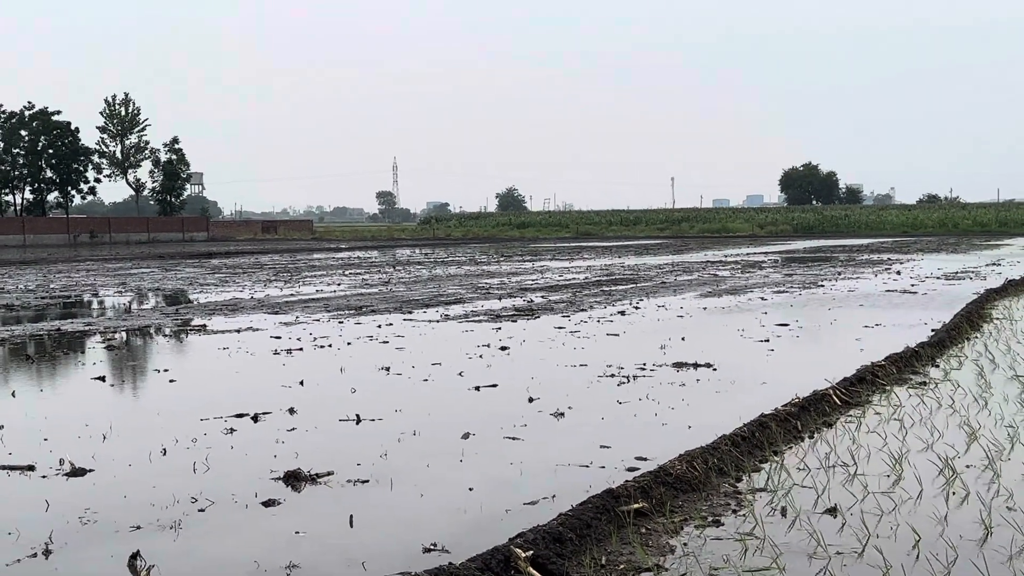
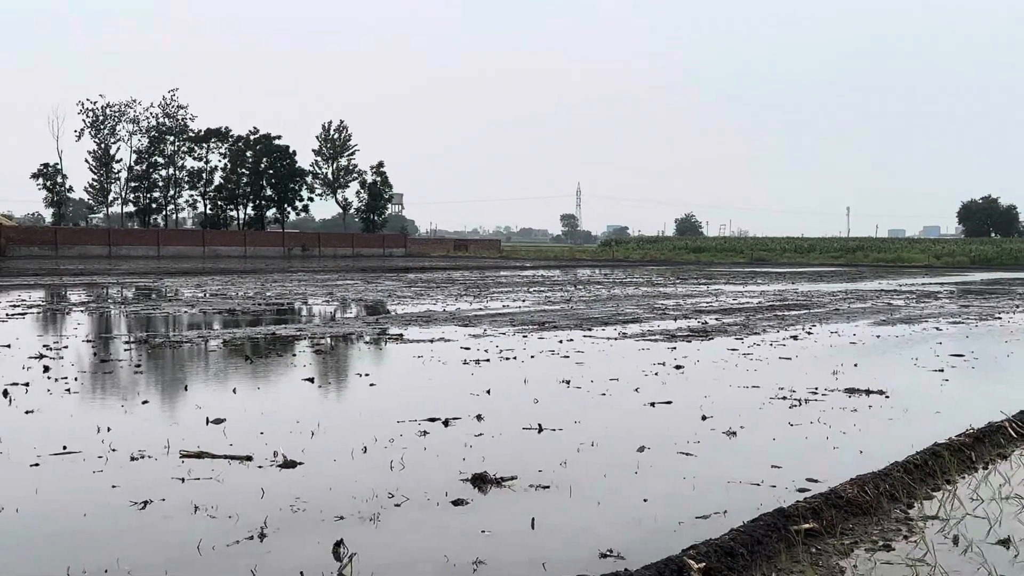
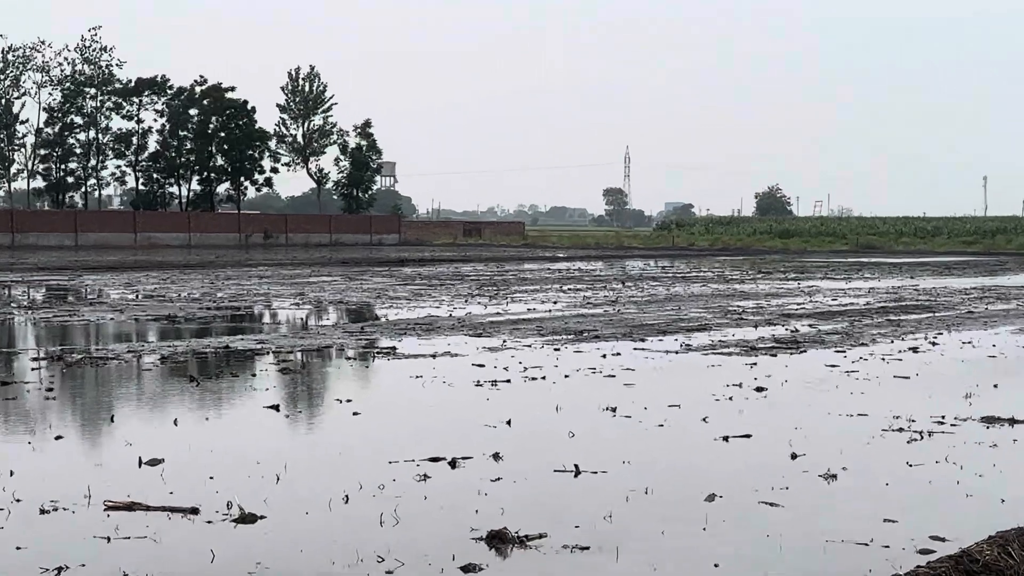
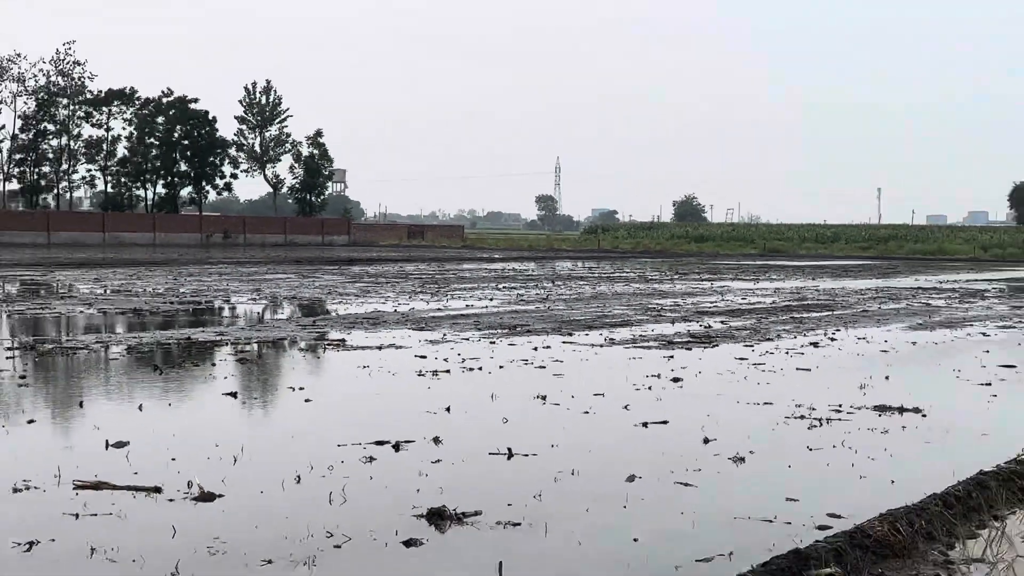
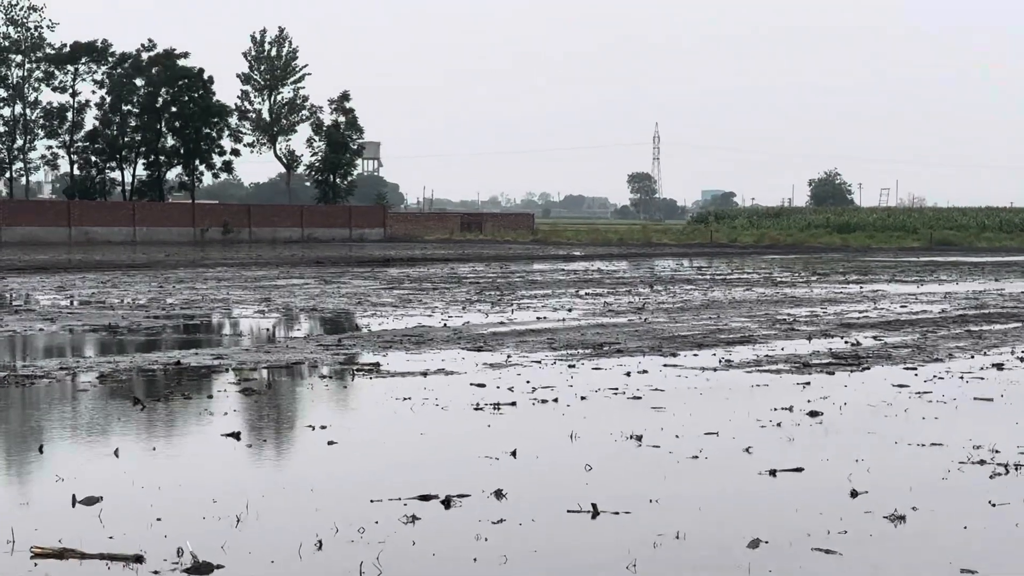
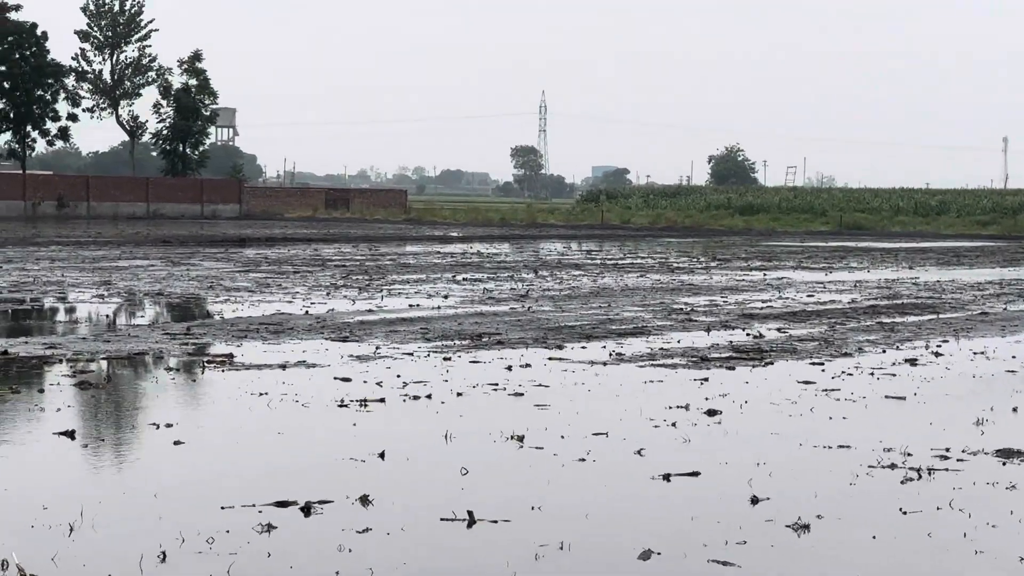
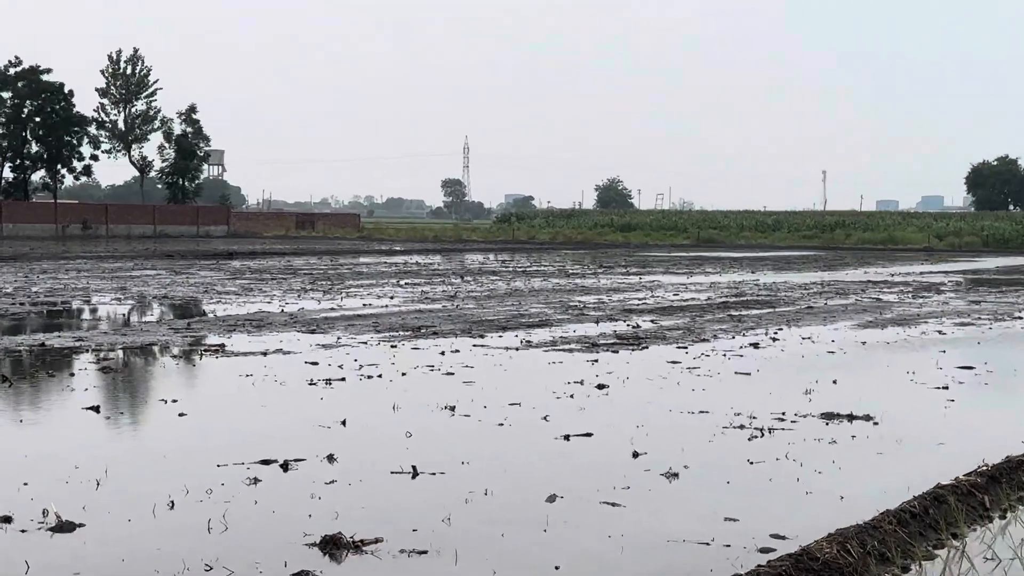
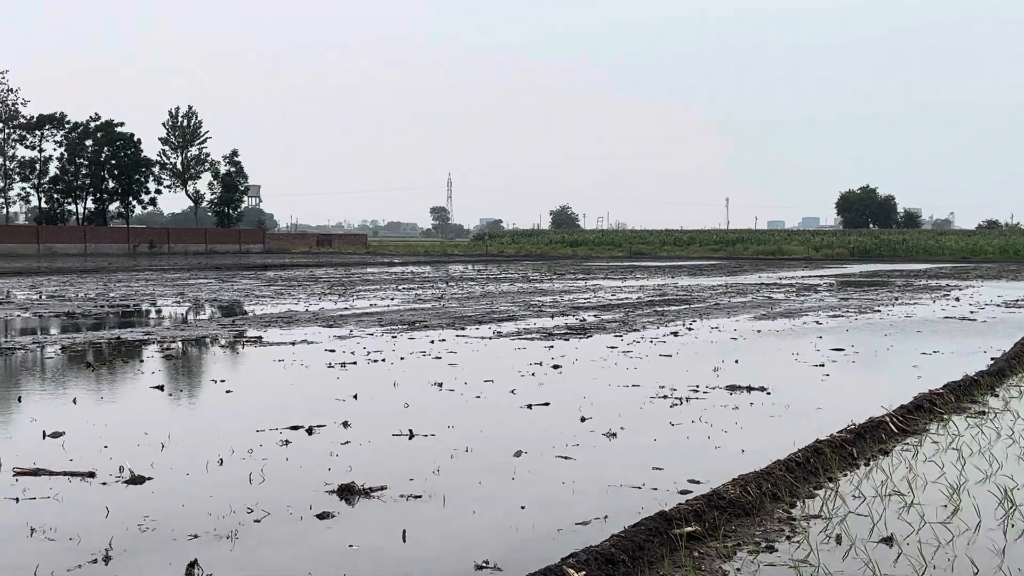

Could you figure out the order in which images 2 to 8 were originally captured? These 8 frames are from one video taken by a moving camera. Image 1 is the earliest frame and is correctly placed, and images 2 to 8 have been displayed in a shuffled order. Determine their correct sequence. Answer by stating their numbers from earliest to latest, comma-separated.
8, 7, 6, 4, 2, 3, 5
